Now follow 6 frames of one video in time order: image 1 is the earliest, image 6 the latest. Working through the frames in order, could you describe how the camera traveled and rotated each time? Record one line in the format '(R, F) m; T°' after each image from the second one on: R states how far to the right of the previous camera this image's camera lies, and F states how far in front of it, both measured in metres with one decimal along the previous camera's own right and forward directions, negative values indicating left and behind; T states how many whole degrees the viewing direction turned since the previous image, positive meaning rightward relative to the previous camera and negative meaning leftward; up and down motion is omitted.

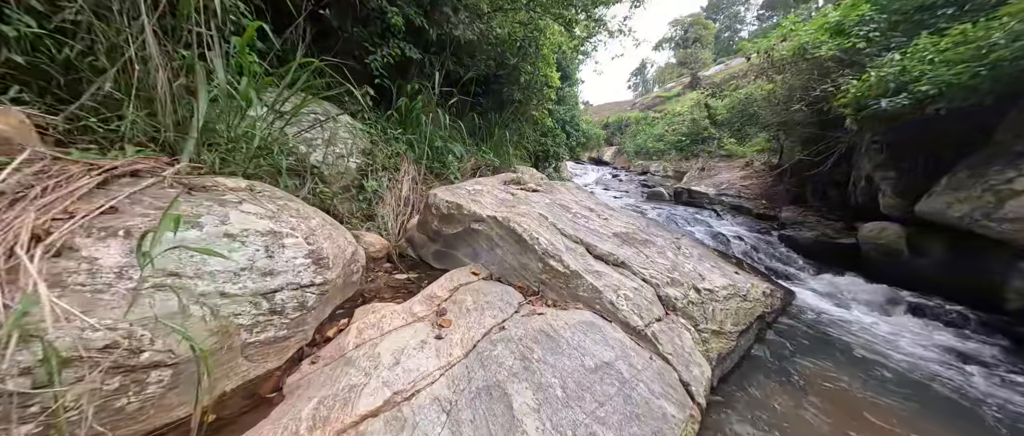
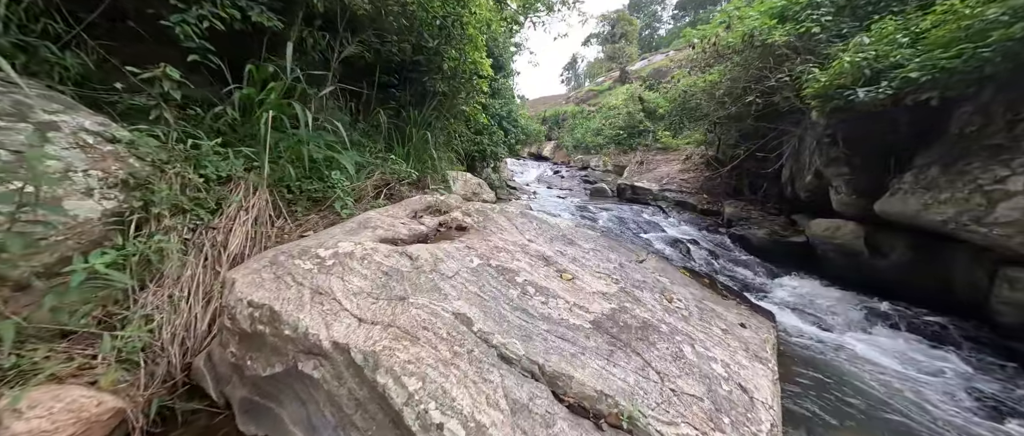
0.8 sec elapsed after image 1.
(+0.2, +1.1) m; +10°
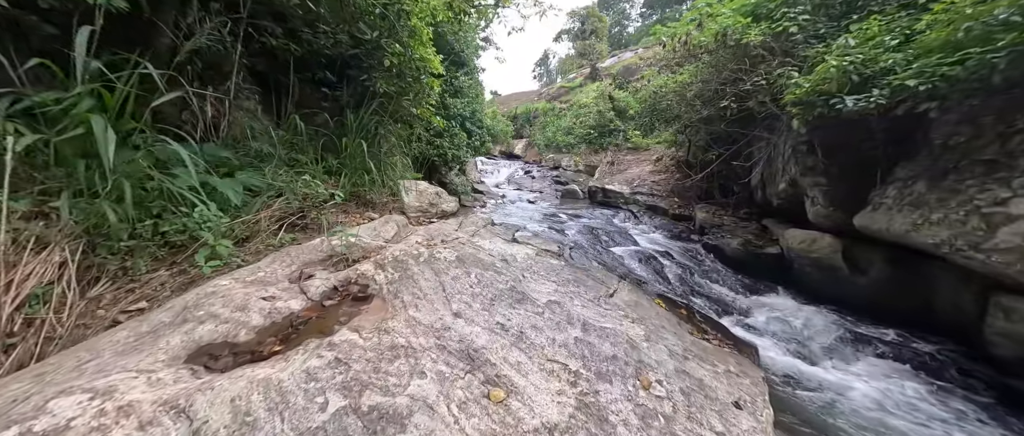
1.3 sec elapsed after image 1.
(+0.3, +0.6) m; +4°
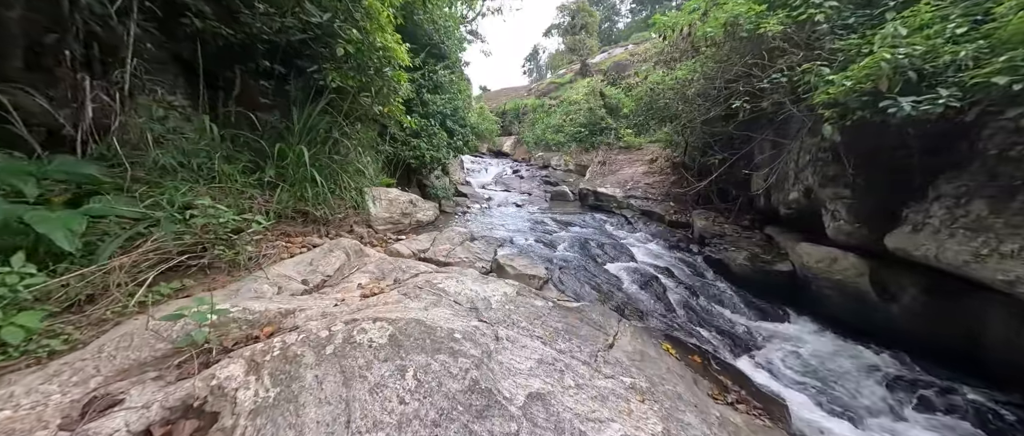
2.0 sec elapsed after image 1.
(+0.1, +0.6) m; +2°
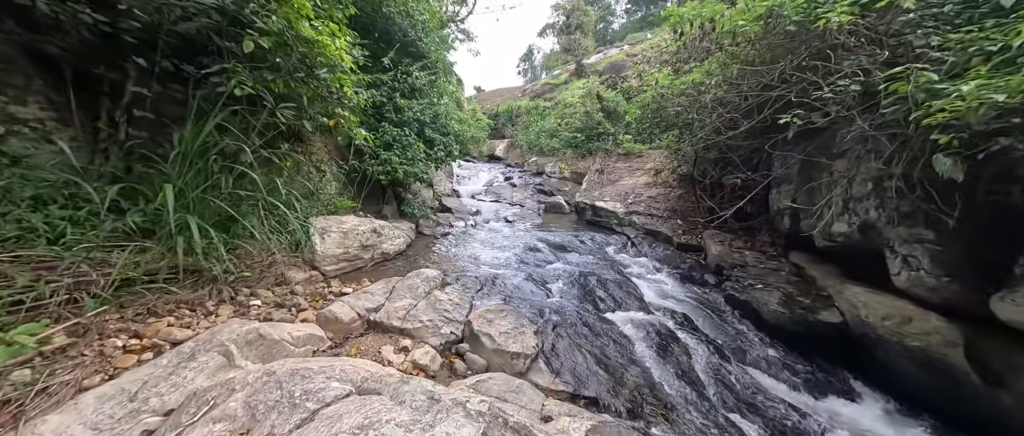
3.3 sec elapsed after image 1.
(+0.2, +0.9) m; +1°
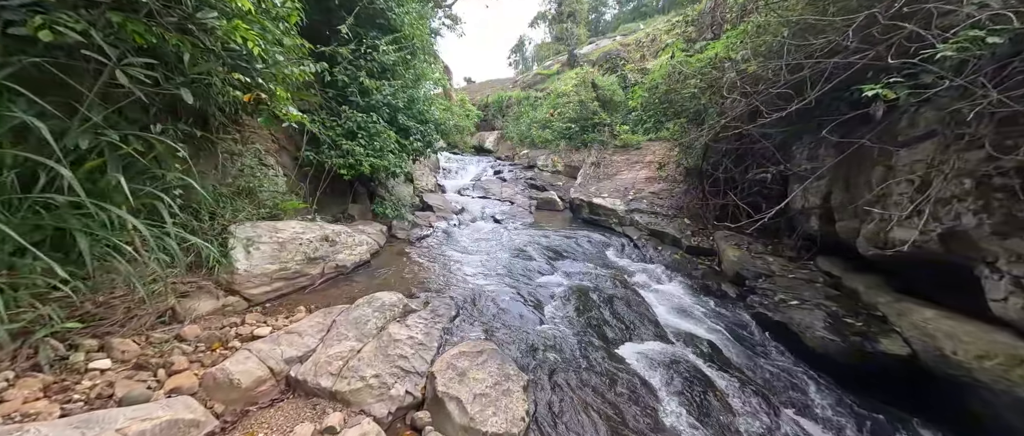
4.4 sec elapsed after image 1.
(+0.1, +0.9) m; +2°
